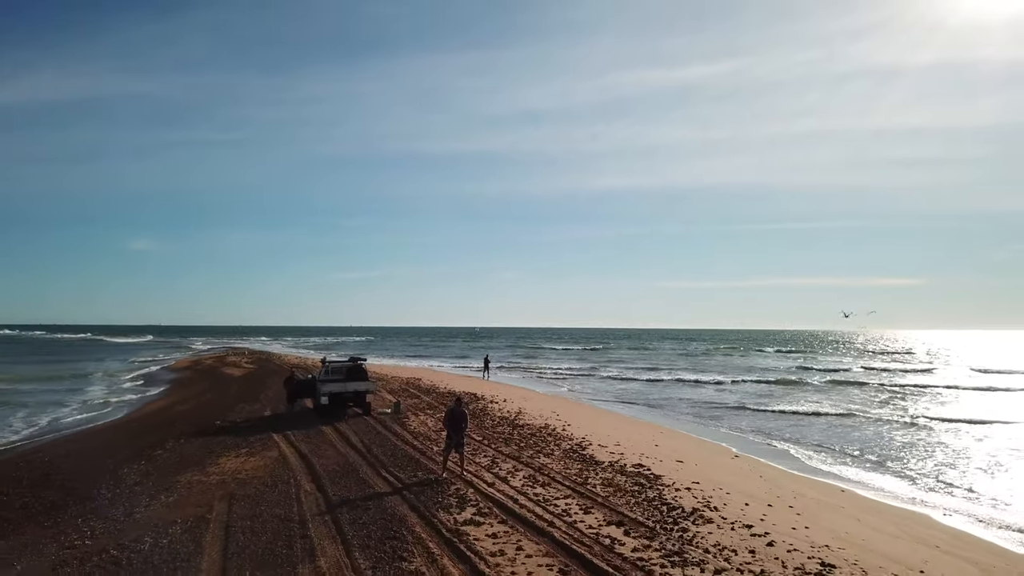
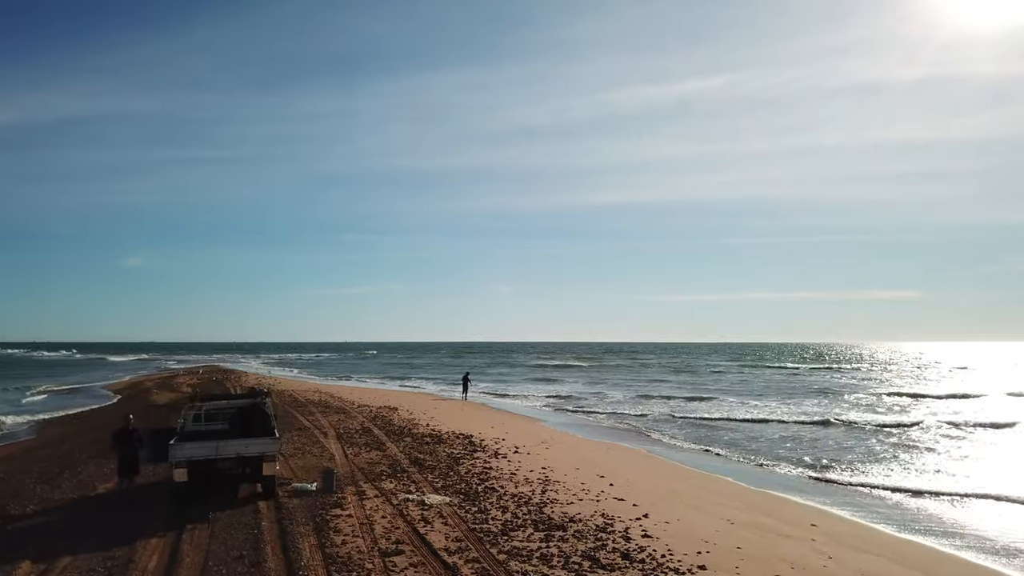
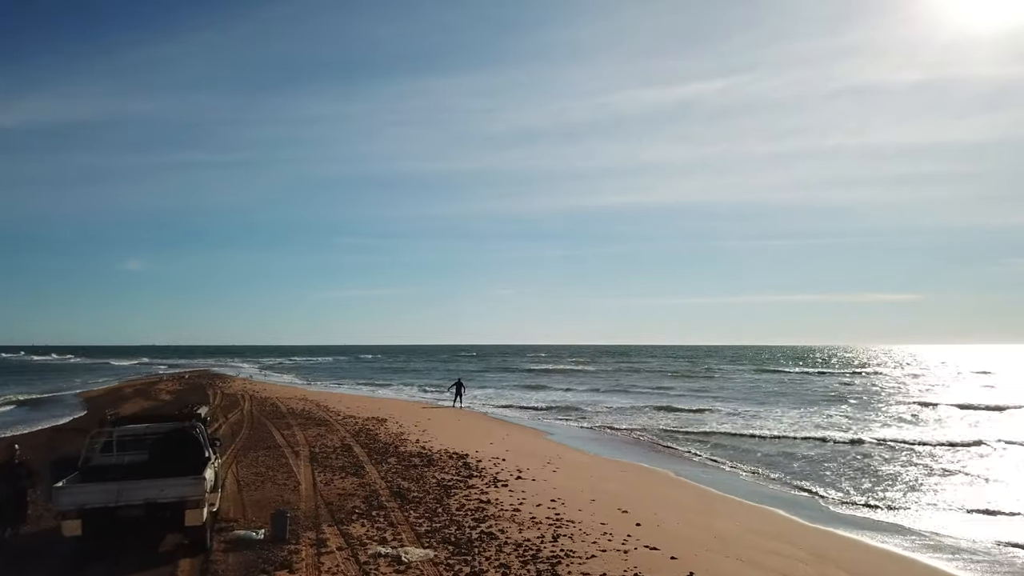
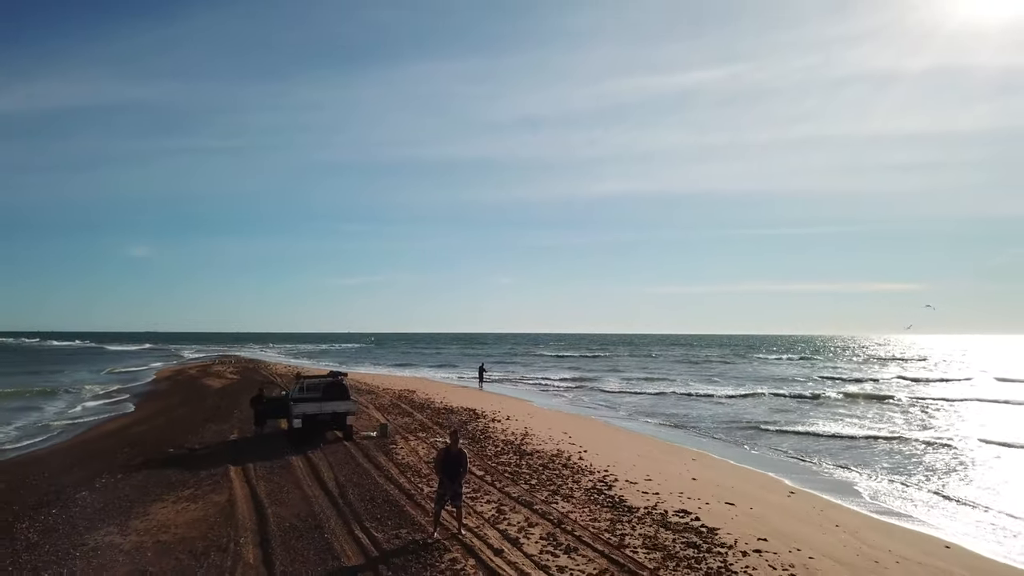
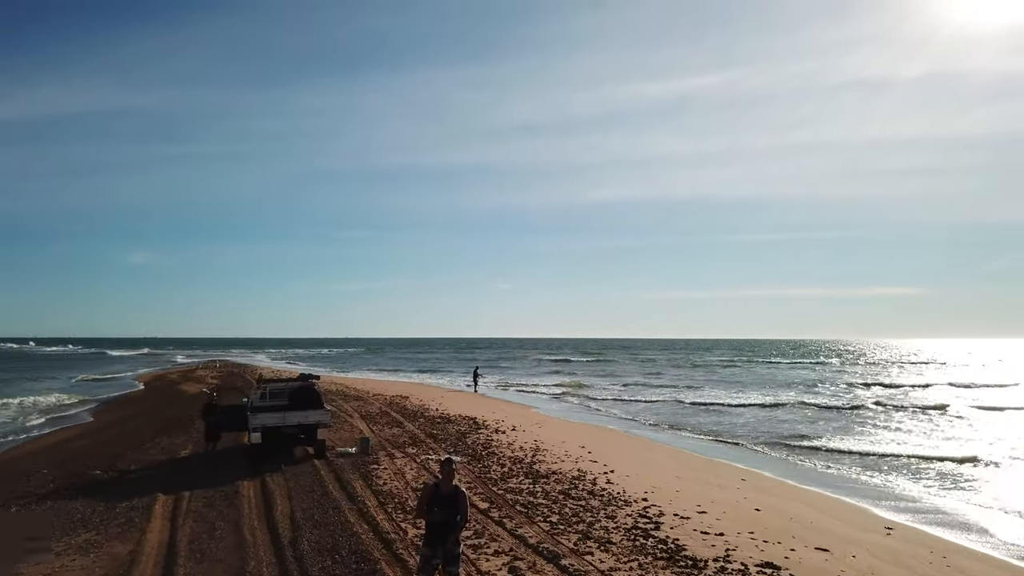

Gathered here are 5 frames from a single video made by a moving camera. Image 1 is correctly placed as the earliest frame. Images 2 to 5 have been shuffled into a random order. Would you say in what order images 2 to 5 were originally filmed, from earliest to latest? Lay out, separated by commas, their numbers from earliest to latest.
4, 5, 2, 3
